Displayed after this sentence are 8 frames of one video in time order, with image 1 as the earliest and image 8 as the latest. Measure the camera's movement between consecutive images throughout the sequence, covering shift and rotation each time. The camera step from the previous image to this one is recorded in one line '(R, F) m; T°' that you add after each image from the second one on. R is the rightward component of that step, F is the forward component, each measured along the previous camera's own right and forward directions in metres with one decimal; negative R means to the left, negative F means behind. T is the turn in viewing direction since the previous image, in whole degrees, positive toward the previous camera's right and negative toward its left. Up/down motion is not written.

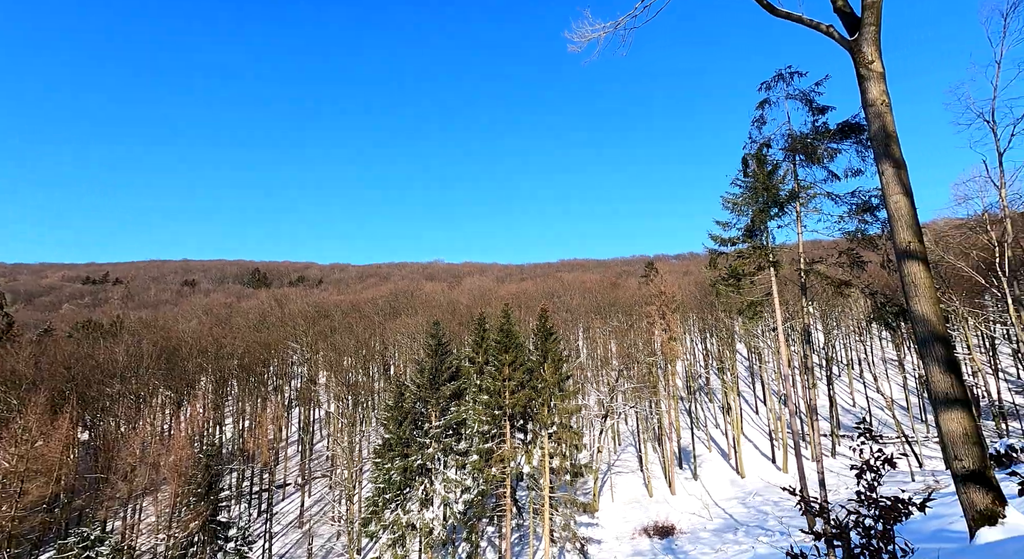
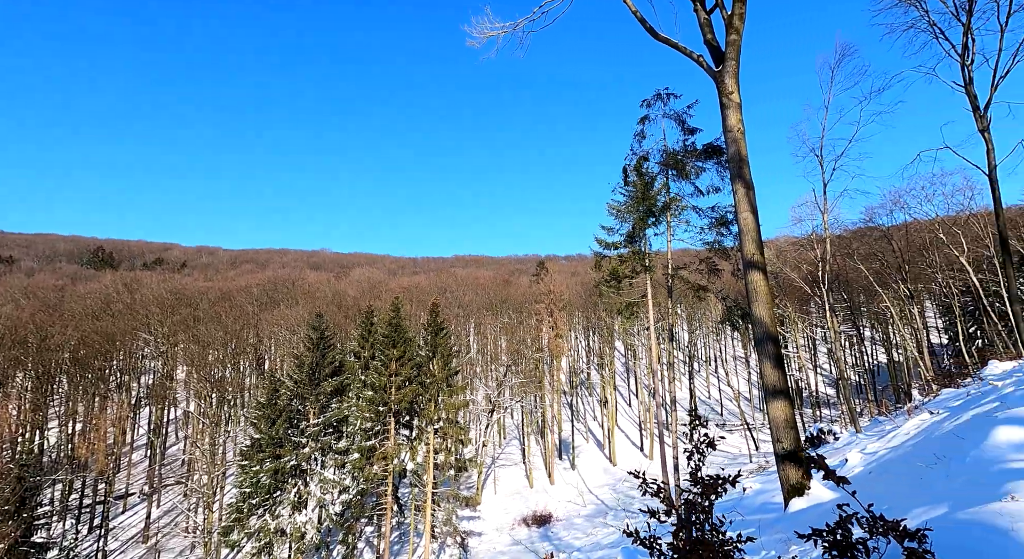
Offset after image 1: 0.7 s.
(+0.1, -0.4) m; +10°
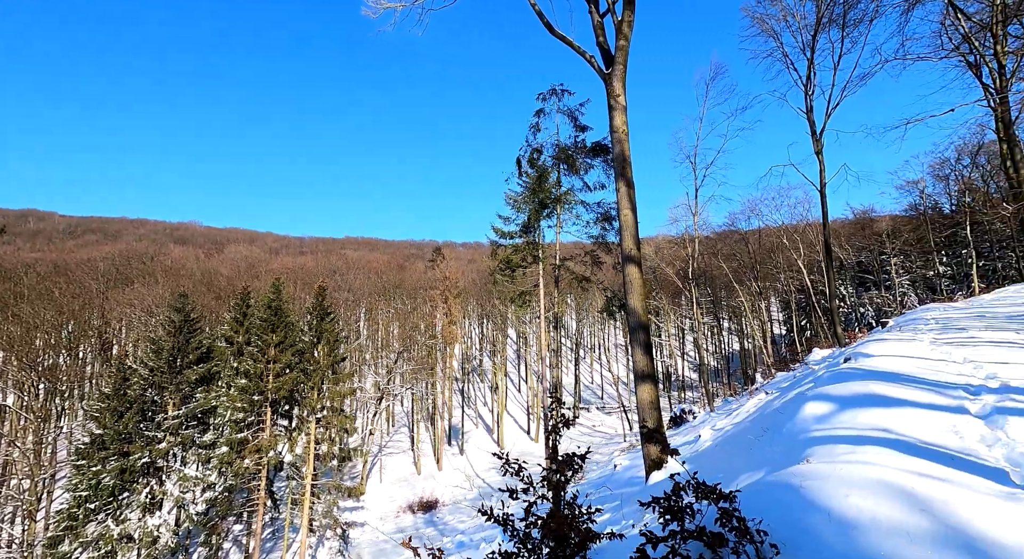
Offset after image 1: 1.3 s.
(+0.3, 0.0) m; +9°
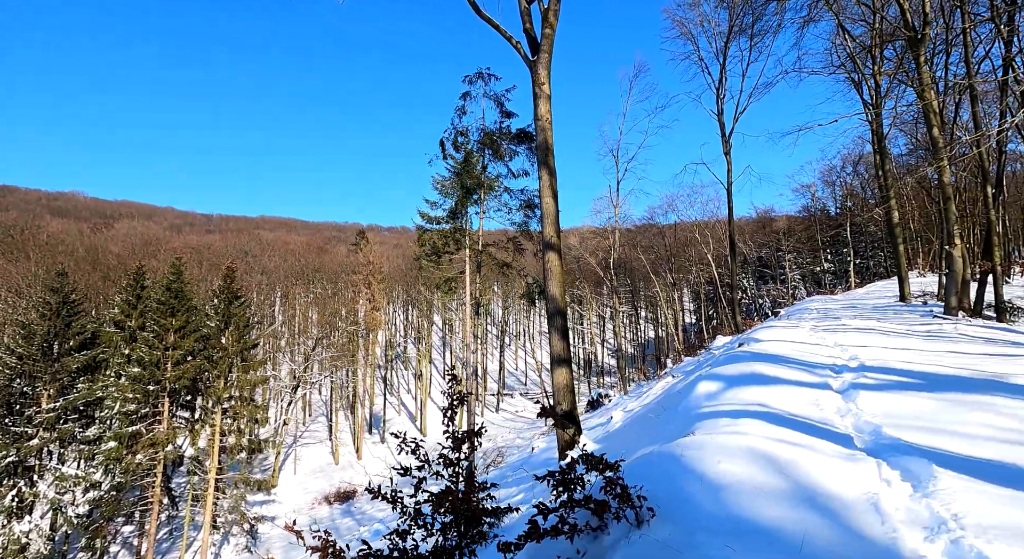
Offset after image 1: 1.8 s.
(+0.1, +0.2) m; +6°
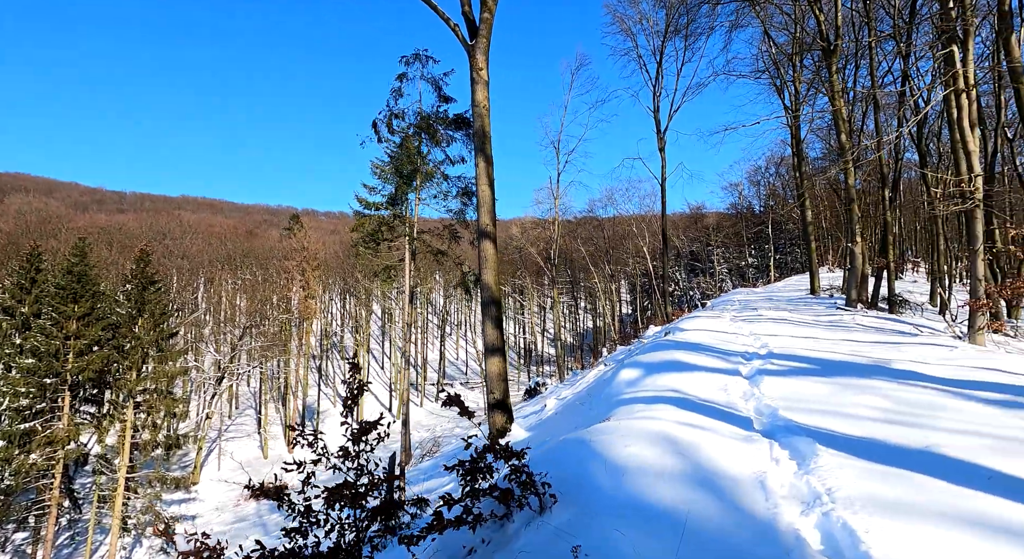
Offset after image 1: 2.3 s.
(+0.1, +0.3) m; +5°
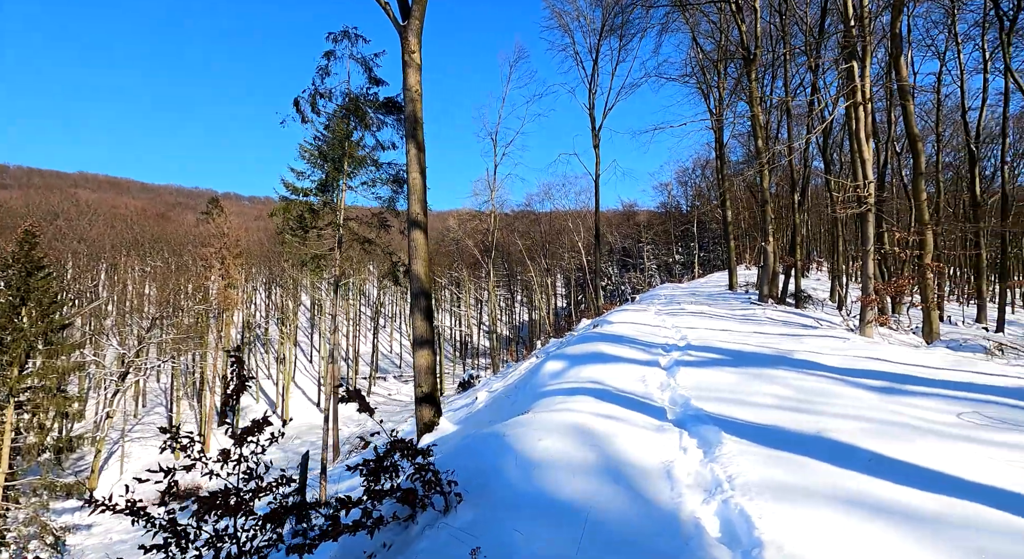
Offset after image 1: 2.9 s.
(+0.2, +0.2) m; +6°
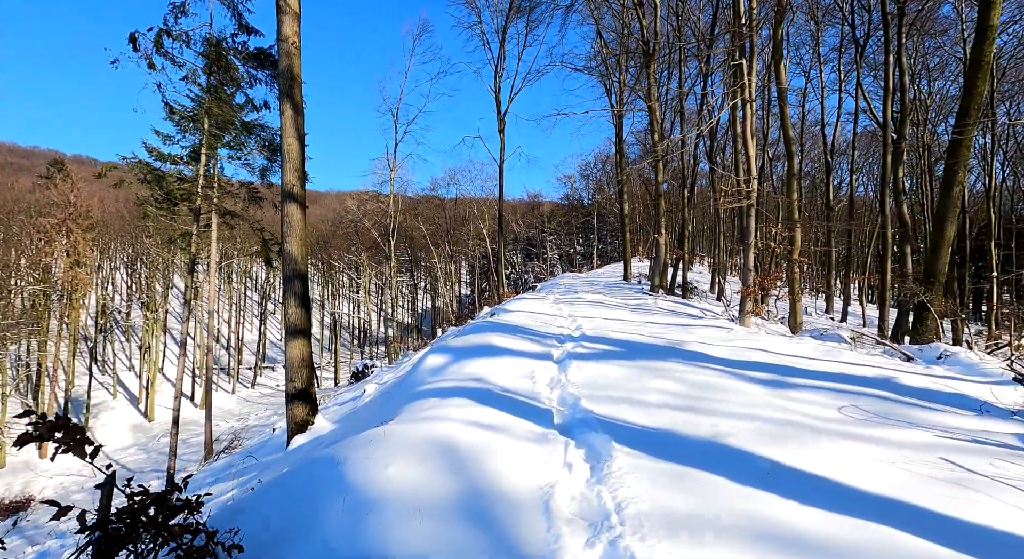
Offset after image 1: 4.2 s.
(+0.4, +1.0) m; +8°
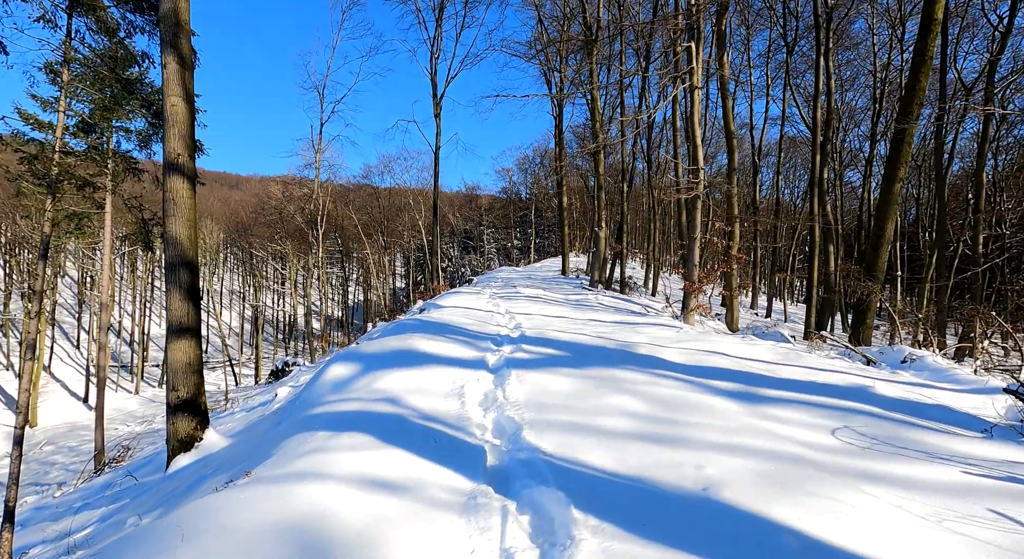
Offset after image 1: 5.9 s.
(+0.1, +1.5) m; +6°
